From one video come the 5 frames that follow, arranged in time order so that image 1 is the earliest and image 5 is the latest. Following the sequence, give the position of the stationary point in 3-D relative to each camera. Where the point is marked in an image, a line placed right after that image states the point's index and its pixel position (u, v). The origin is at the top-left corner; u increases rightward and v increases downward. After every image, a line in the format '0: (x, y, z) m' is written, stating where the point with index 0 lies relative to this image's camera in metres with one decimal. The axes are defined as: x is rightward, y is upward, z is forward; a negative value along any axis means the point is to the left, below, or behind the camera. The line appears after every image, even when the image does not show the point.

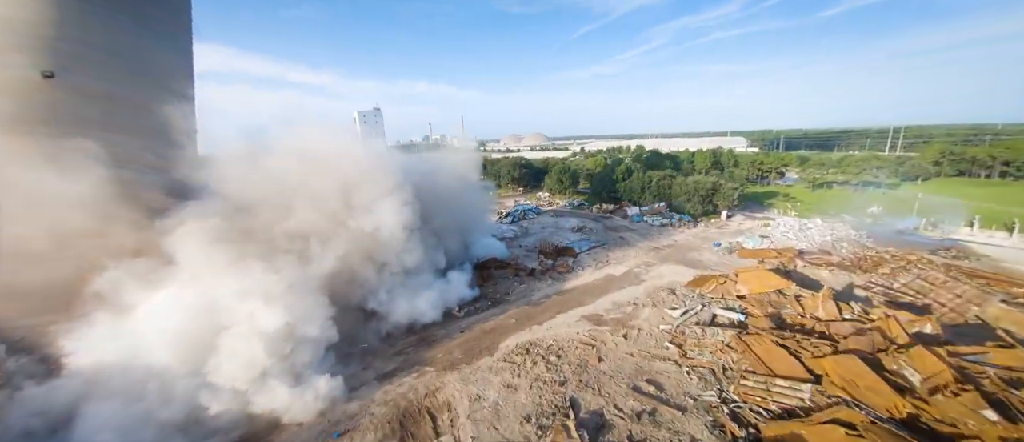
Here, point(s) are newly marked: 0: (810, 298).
0: (+8.0, -2.1, +9.5) m
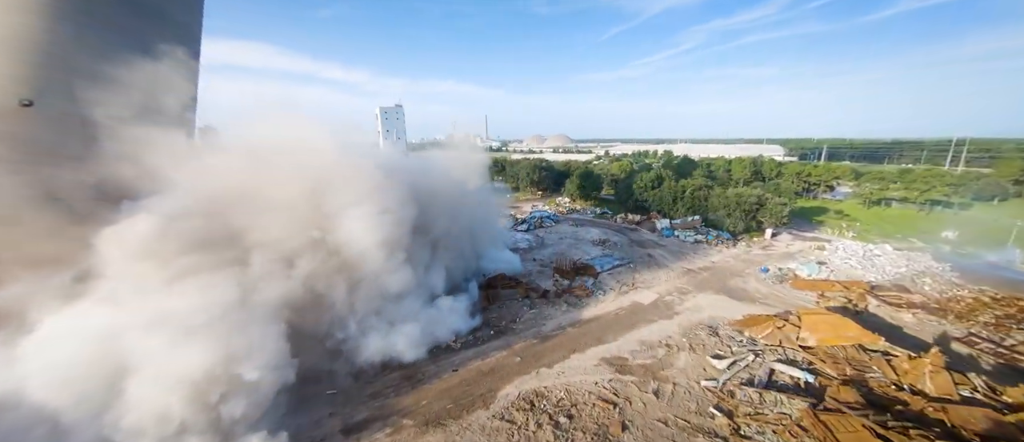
0: (+8.1, -2.9, +7.3) m
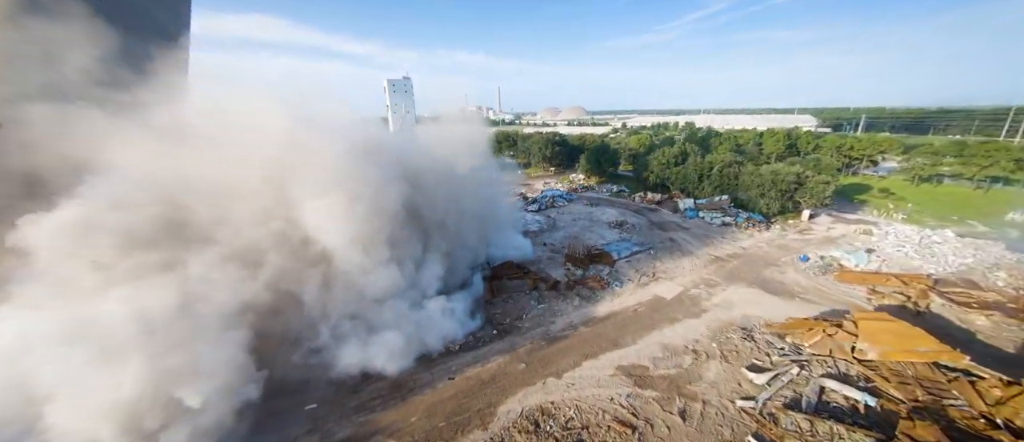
0: (+8.1, -2.7, +5.9) m
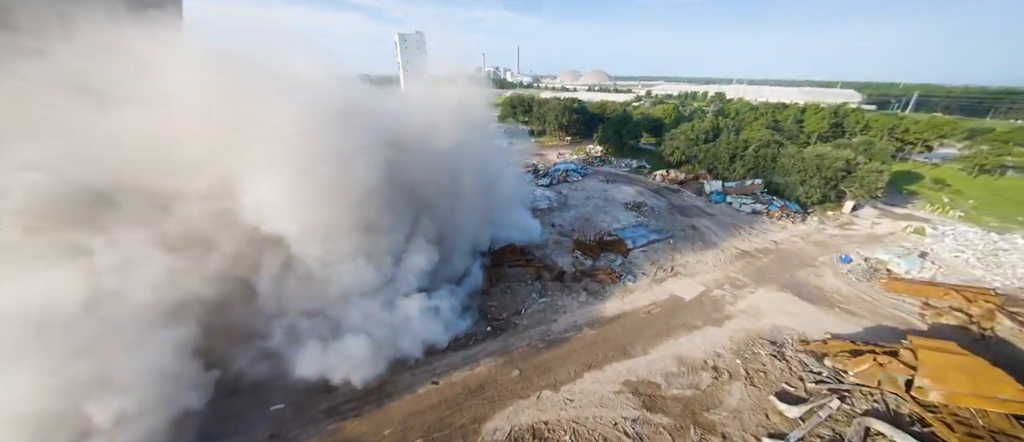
0: (+7.9, -3.1, +4.7) m
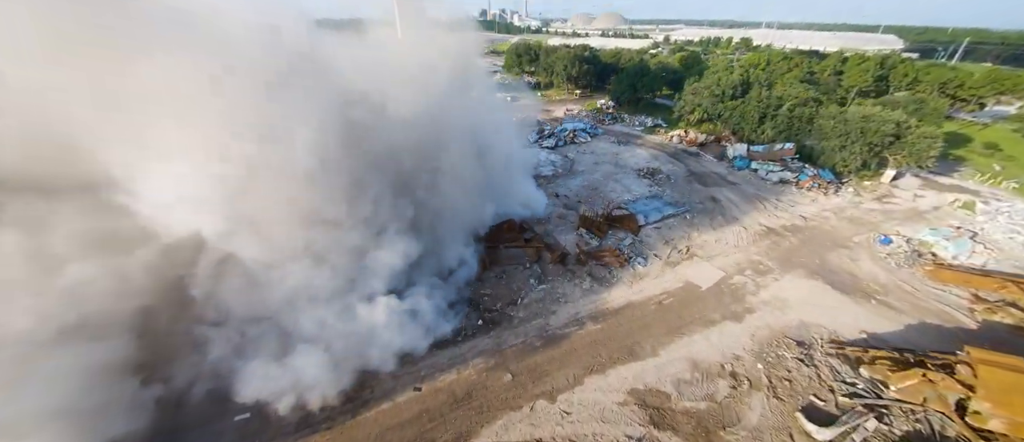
0: (+7.7, -3.2, +3.9) m
